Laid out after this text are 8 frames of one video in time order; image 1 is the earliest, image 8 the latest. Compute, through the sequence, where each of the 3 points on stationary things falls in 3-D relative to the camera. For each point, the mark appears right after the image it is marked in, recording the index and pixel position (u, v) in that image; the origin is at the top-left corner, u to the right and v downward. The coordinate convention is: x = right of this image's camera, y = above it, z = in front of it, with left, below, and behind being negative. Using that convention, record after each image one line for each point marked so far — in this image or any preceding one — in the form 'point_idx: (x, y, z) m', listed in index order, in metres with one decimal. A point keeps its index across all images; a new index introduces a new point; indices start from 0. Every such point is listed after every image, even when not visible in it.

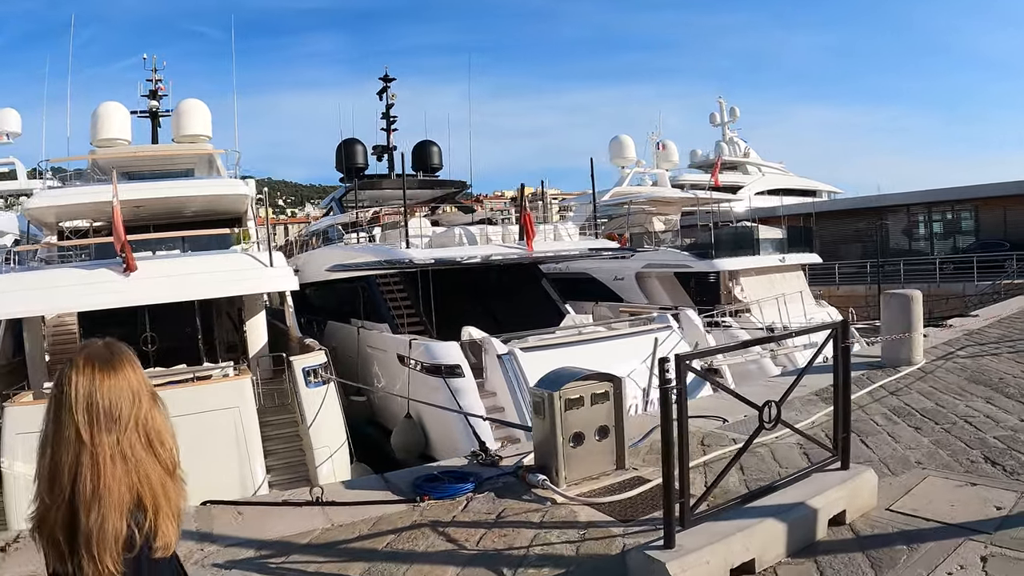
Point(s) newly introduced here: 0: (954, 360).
0: (+3.6, -0.6, +5.4) m
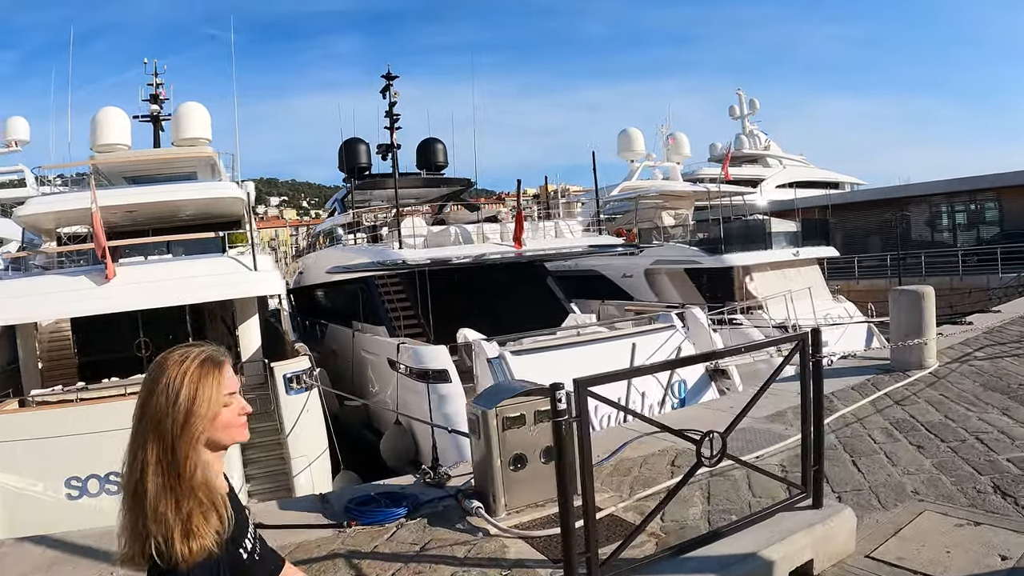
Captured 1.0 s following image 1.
0: (+3.4, -0.6, +4.9) m
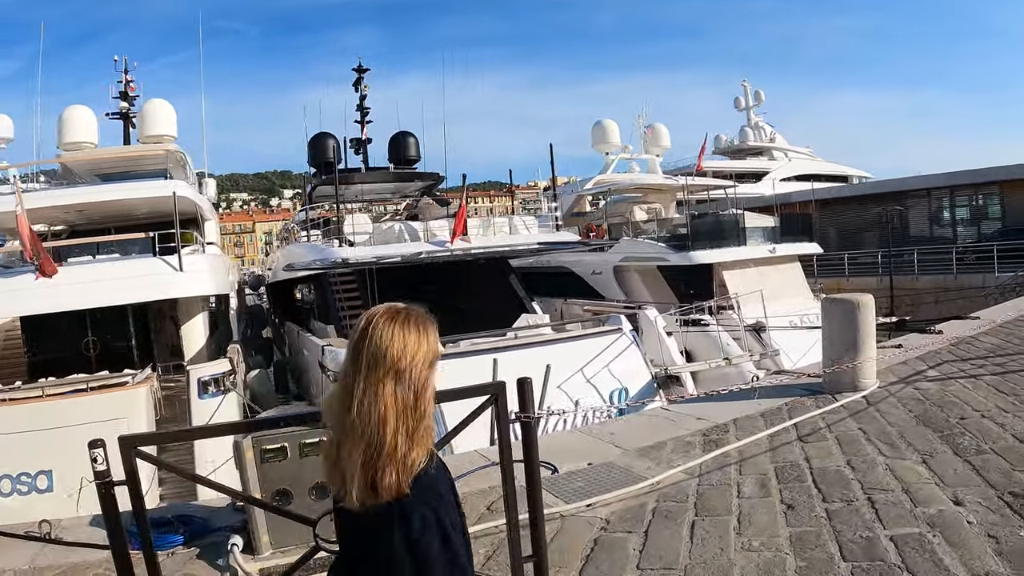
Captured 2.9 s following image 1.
0: (+2.5, -0.6, +4.1) m
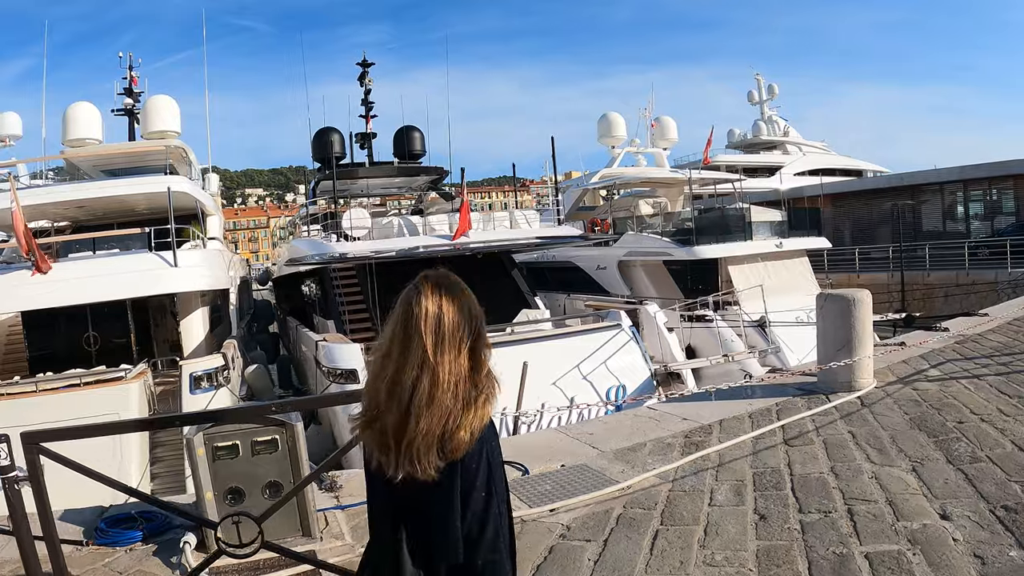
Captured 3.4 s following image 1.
0: (+2.4, -0.6, +3.9) m
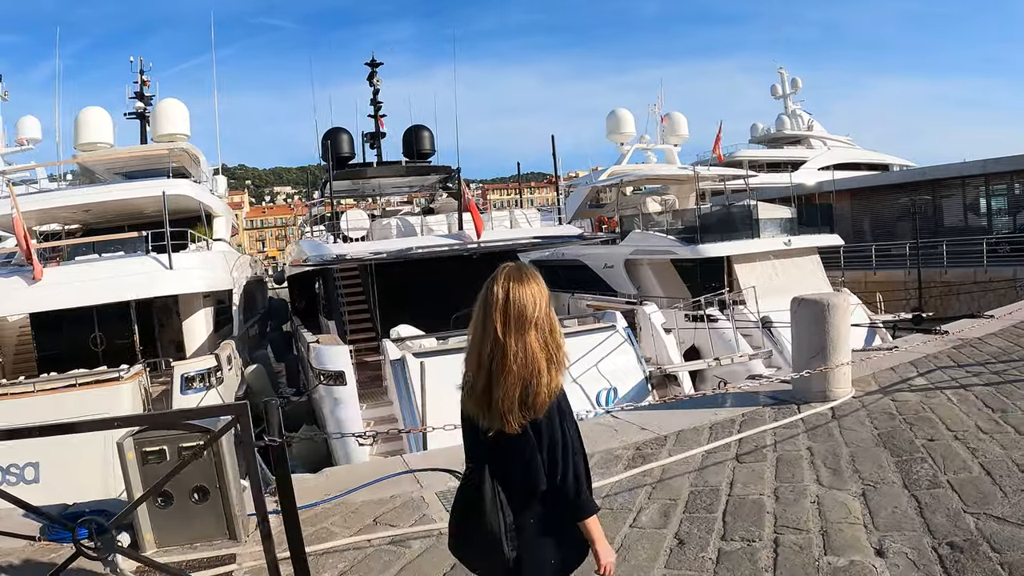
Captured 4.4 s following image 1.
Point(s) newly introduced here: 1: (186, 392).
0: (+2.1, -0.6, +3.6) m
1: (-4.0, -1.3, +8.1) m
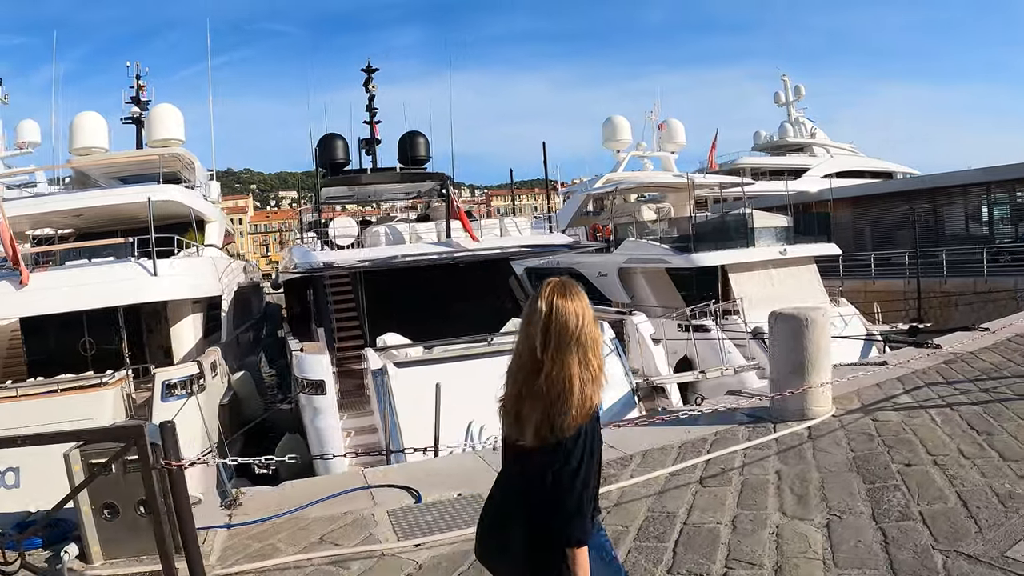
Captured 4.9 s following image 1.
0: (+1.9, -0.7, +3.4) m
1: (-4.1, -1.3, +8.0) m
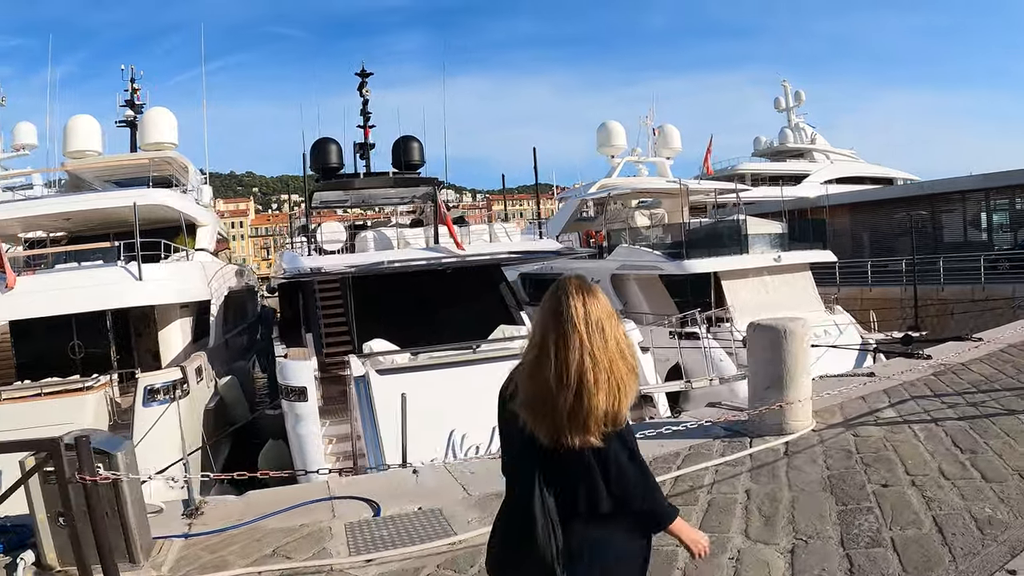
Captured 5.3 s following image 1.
0: (+1.7, -0.7, +3.3) m
1: (-4.3, -1.4, +7.9) m
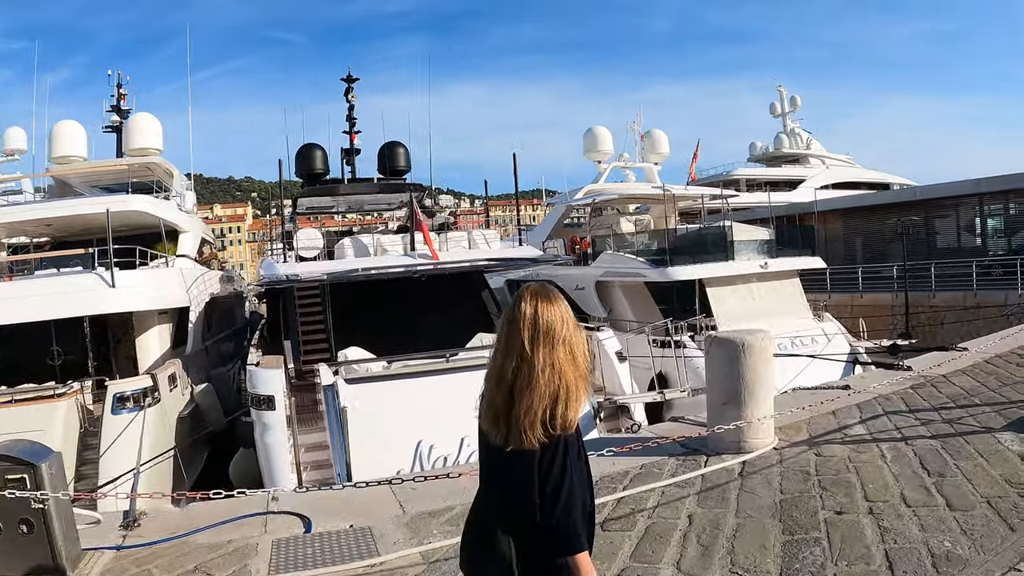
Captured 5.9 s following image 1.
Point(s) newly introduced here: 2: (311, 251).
0: (+1.5, -0.8, +3.1) m
1: (-4.6, -1.5, +7.6) m
2: (-3.0, +0.6, +9.9) m
